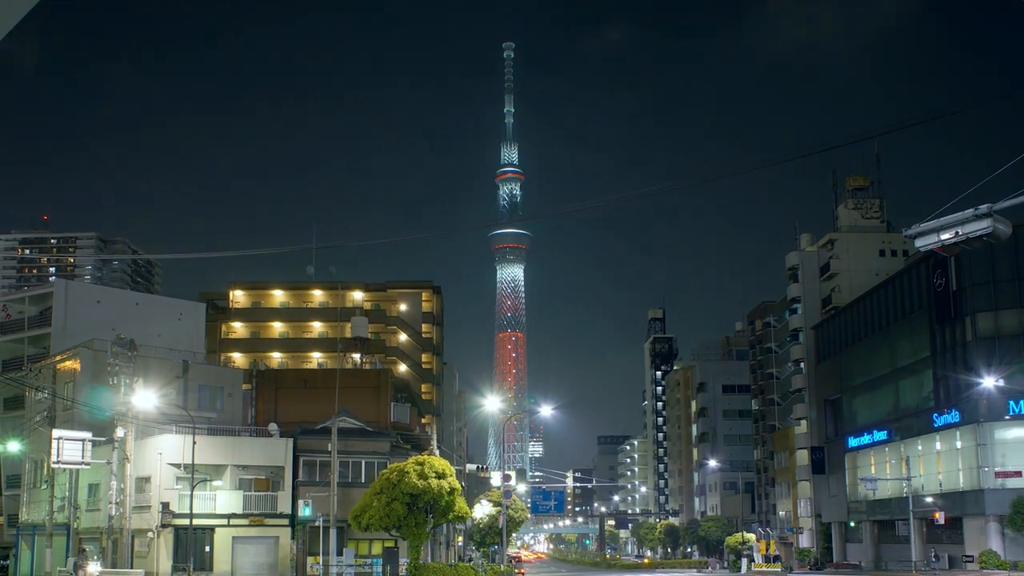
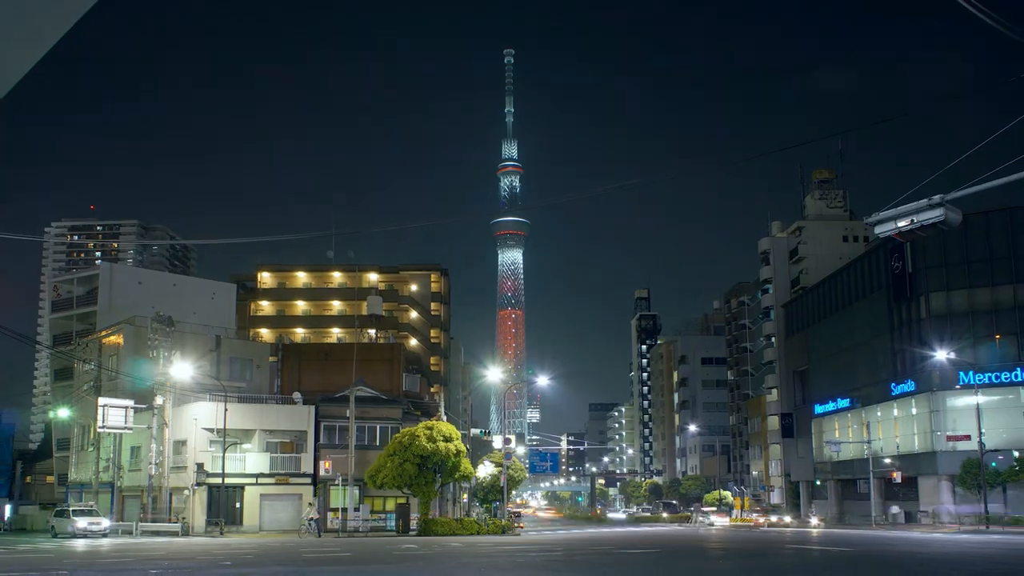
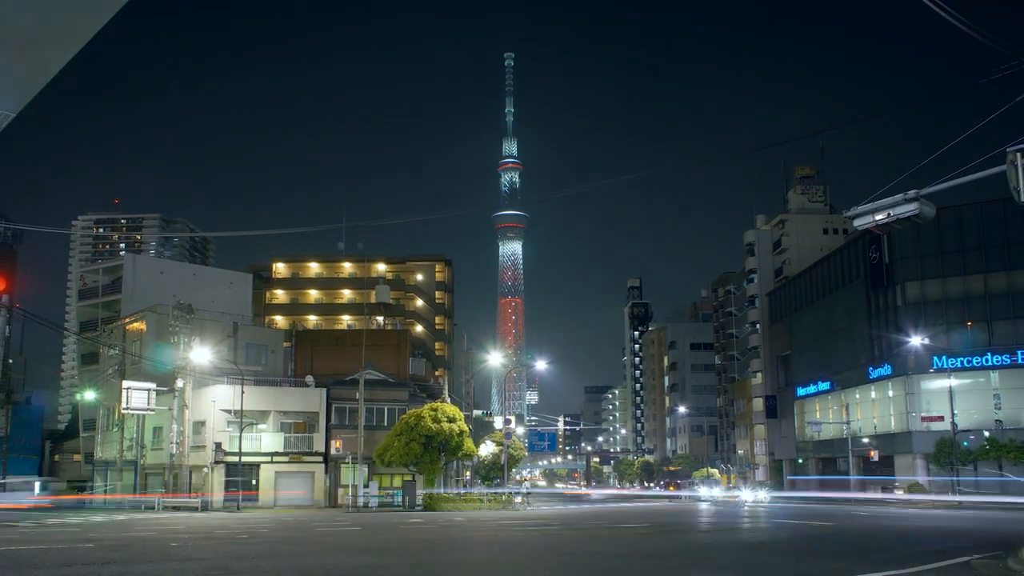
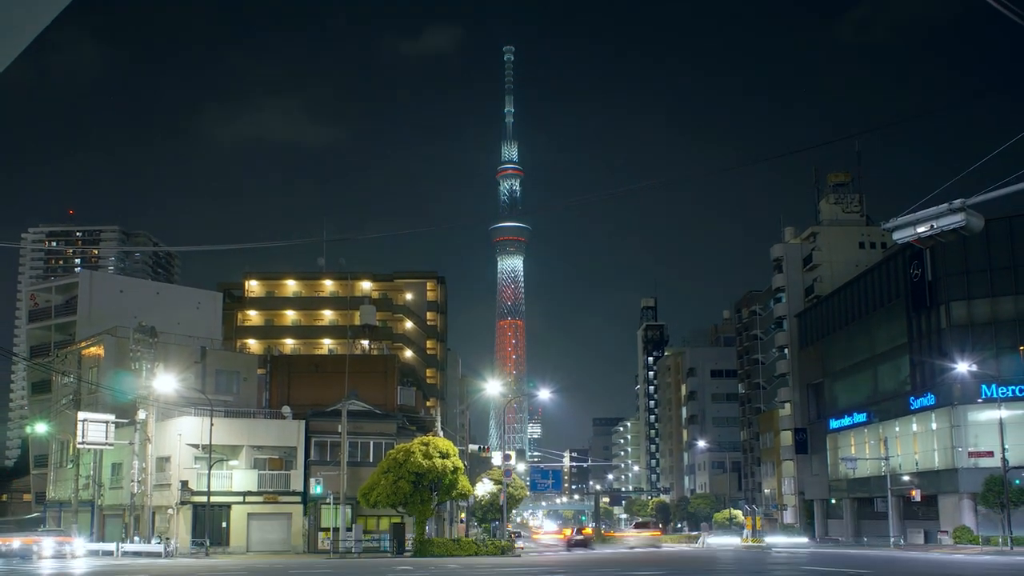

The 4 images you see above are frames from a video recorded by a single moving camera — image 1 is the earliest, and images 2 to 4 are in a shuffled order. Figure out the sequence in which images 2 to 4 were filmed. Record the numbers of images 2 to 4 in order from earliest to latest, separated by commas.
4, 2, 3
